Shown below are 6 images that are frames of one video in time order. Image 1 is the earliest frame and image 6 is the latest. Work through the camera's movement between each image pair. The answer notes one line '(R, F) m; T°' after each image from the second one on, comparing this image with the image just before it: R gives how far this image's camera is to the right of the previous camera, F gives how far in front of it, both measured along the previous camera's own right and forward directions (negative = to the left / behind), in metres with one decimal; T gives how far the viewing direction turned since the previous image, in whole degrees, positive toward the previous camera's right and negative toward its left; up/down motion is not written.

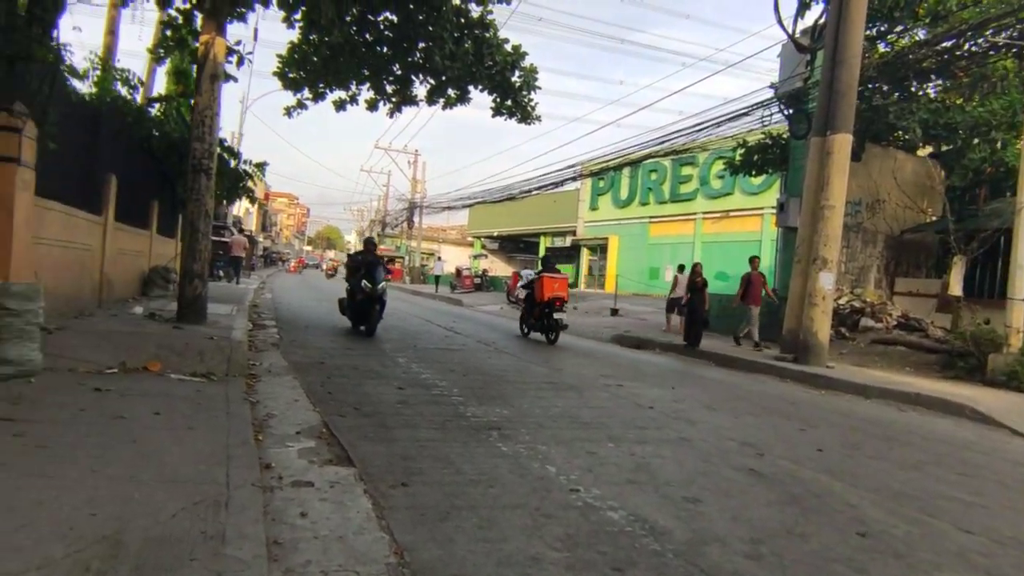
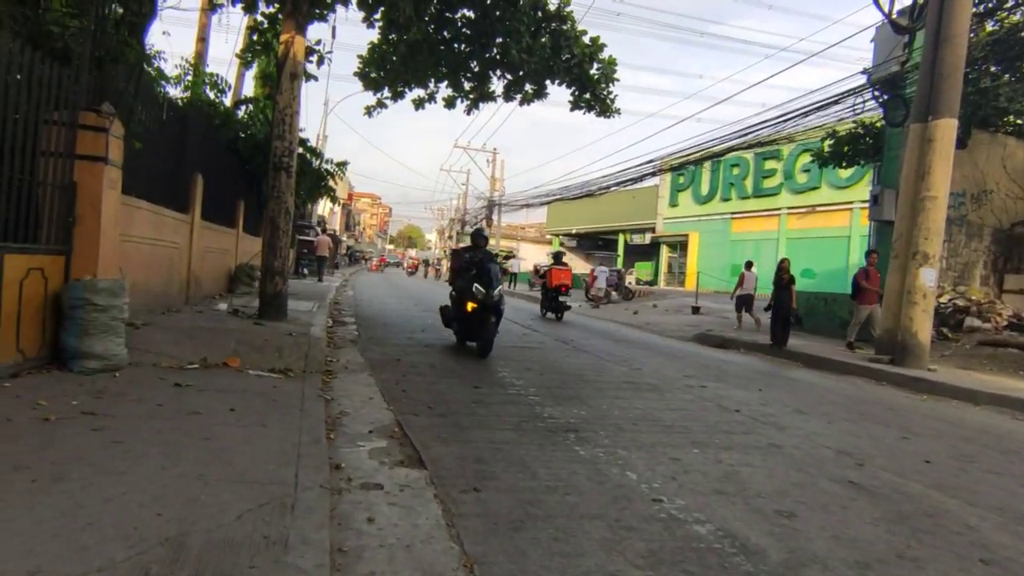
(0.0, +0.3) m; -6°
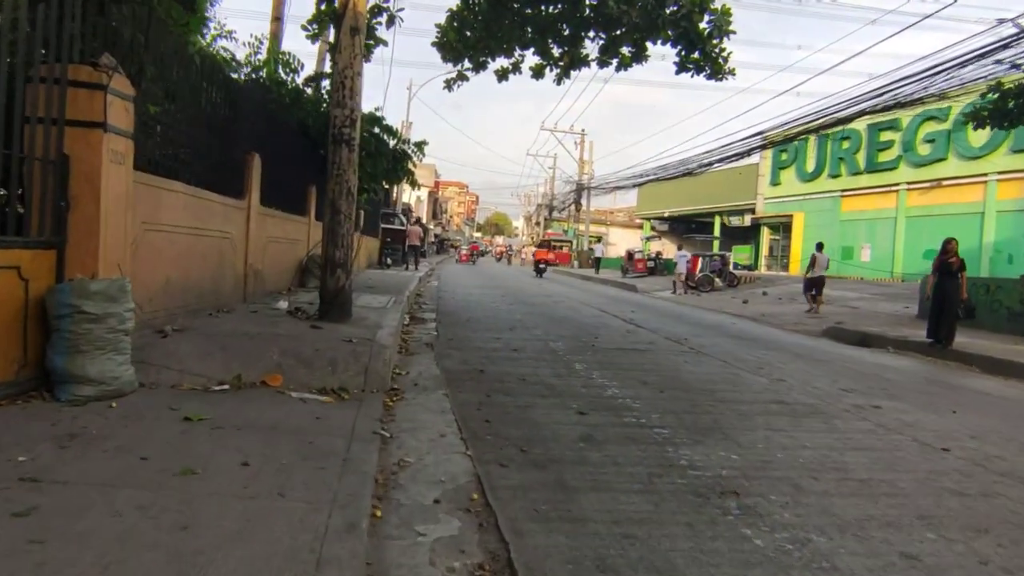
(-0.2, +1.9) m; -7°
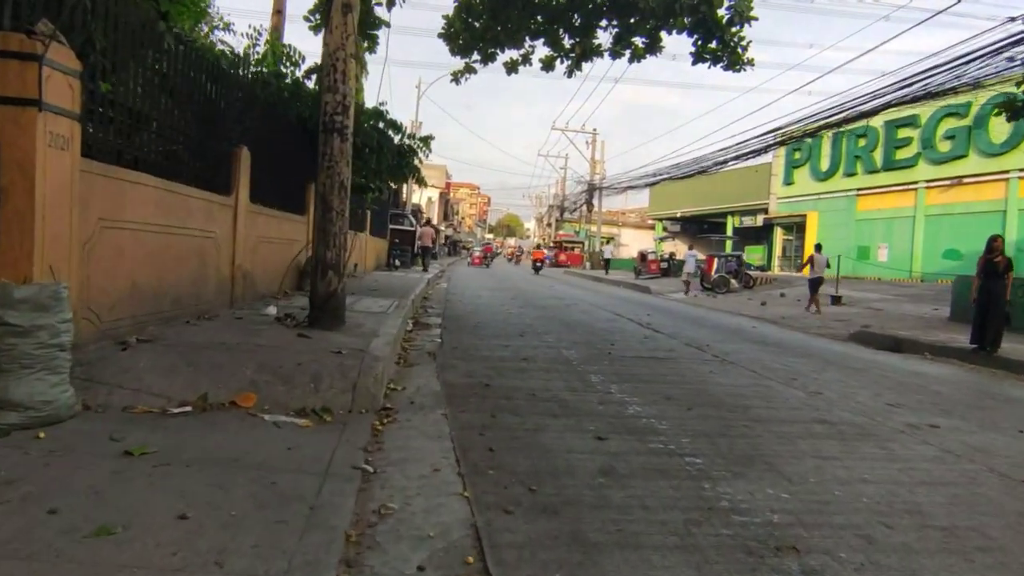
(0.0, +0.8) m; -1°
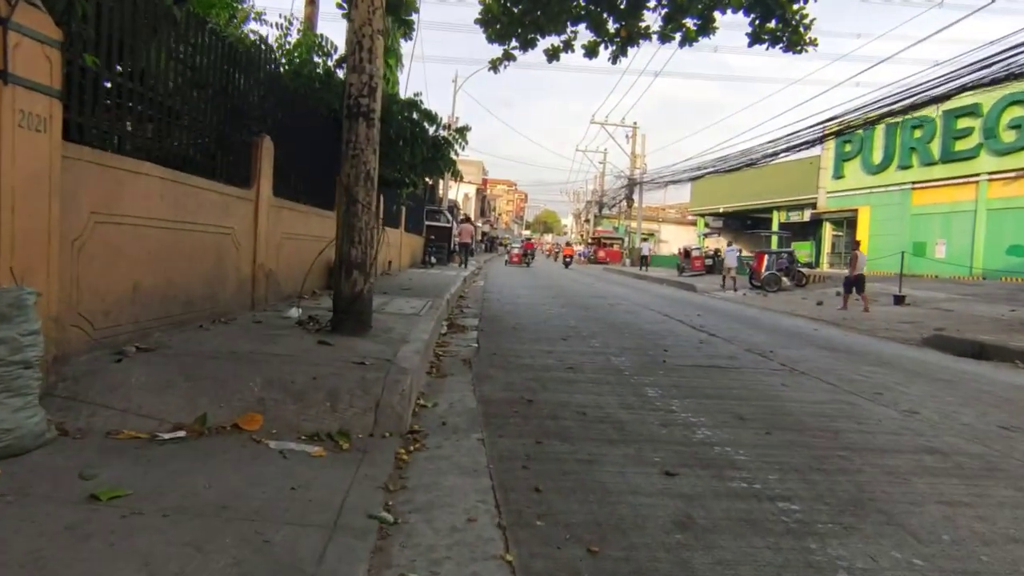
(-0.1, +0.9) m; -3°
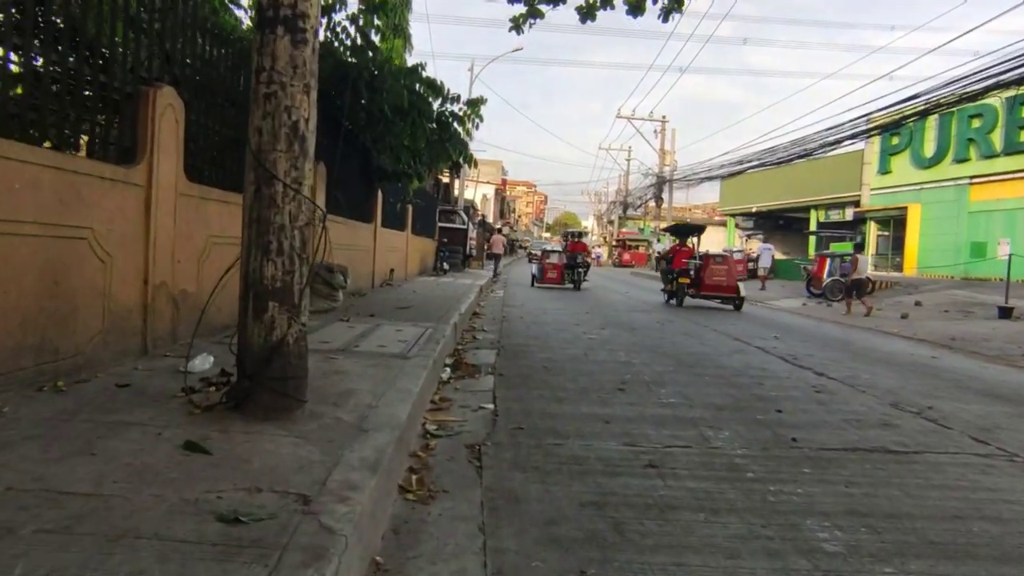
(-0.1, +3.3) m; -2°
